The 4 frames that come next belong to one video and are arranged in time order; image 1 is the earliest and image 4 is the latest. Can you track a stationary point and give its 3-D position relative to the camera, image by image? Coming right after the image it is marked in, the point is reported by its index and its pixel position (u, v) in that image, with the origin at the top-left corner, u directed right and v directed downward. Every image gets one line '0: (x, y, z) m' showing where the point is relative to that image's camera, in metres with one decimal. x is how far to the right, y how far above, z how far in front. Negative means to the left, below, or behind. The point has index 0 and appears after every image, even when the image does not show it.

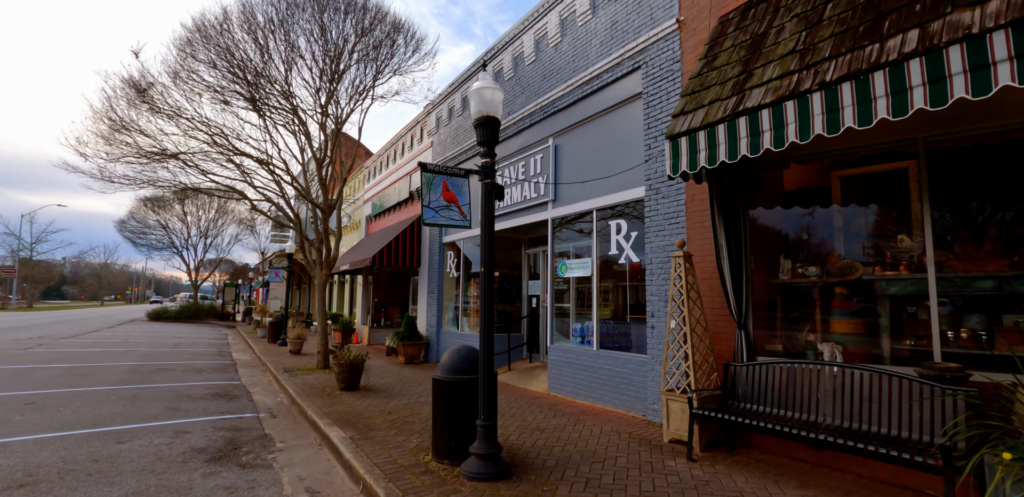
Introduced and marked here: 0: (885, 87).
0: (+2.7, +1.2, +3.4) m
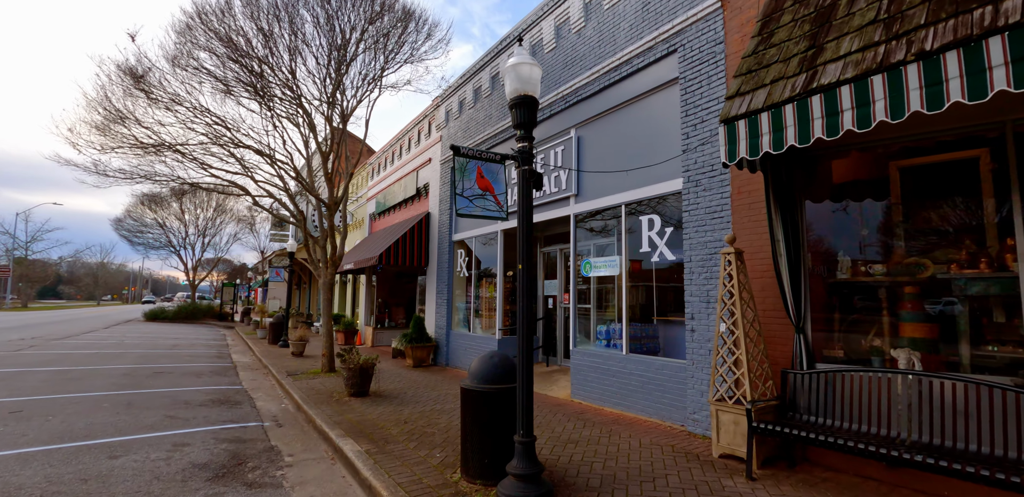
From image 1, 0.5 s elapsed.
0: (+3.1, +1.2, +2.9) m
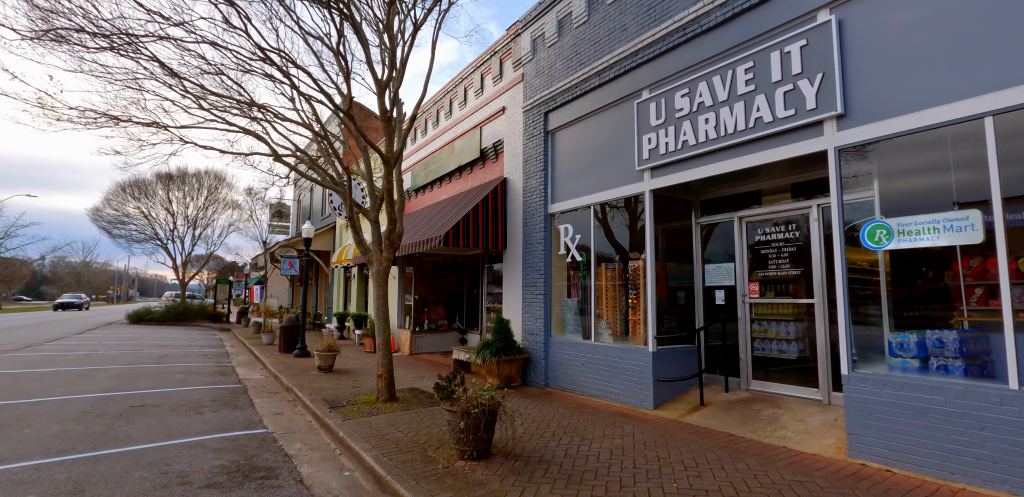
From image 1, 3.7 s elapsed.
0: (+5.4, +1.6, -0.3) m
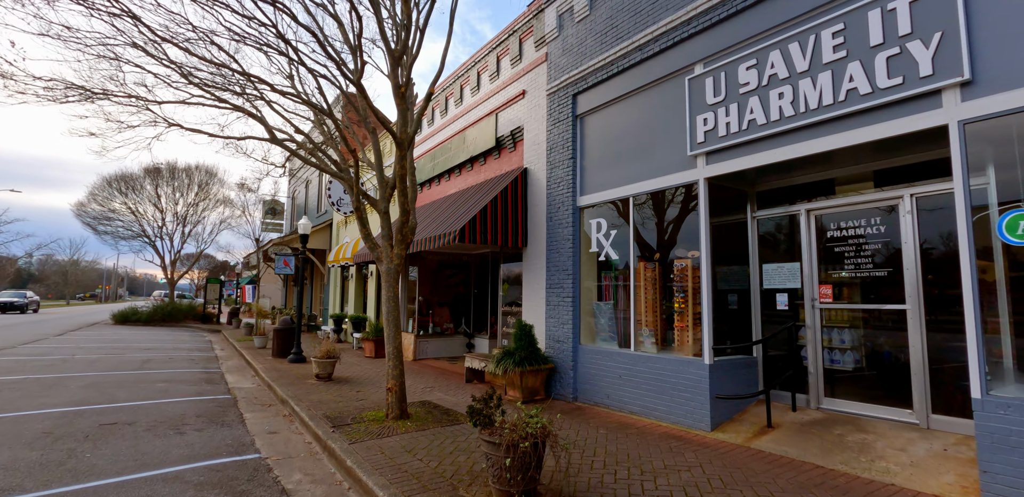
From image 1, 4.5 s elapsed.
0: (+6.0, +1.7, -1.1) m
